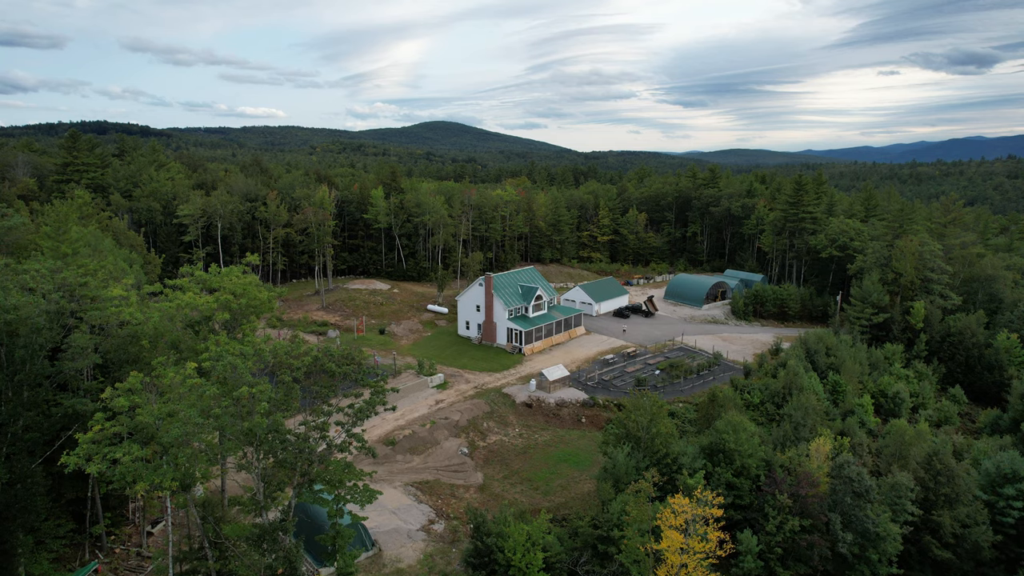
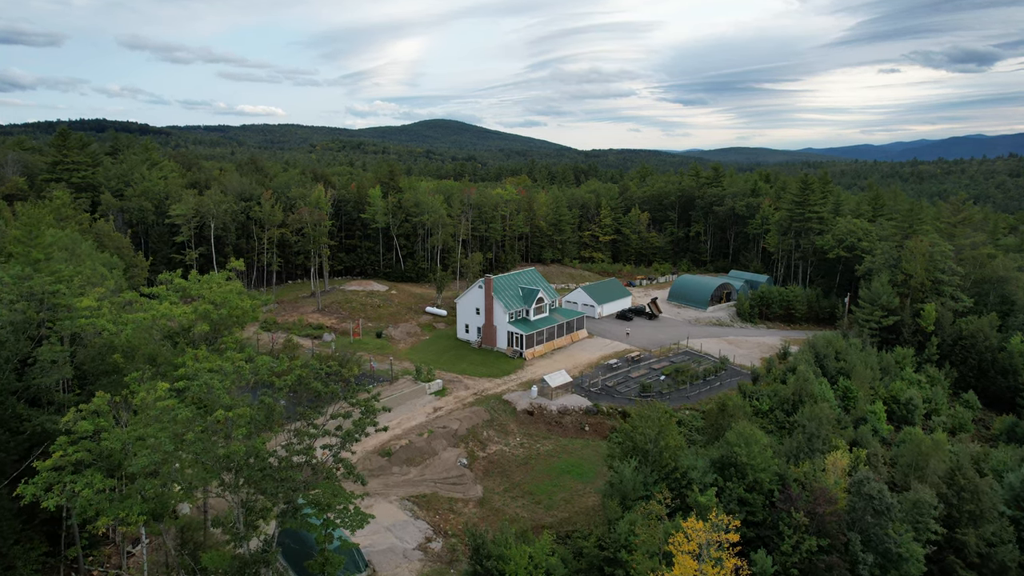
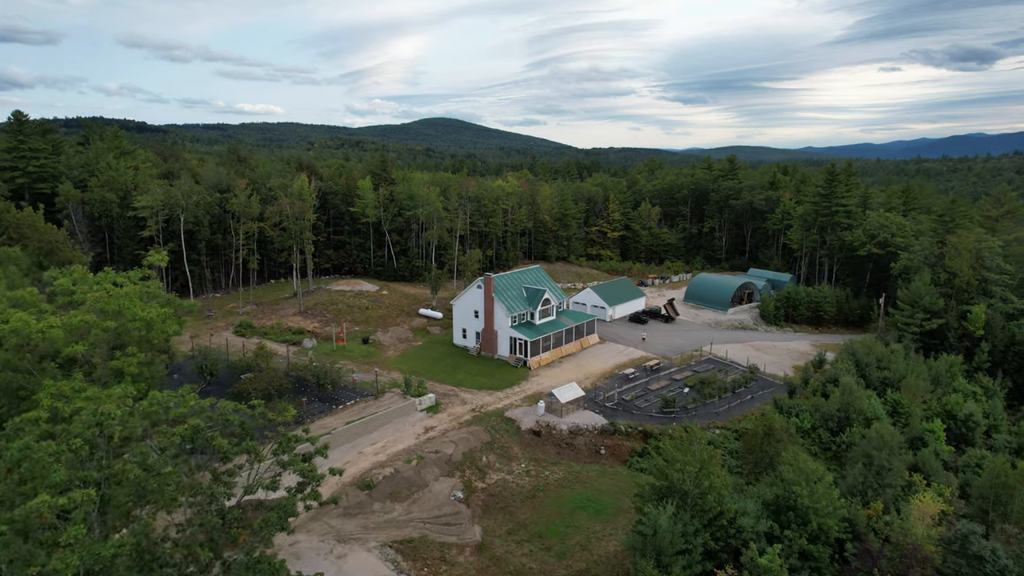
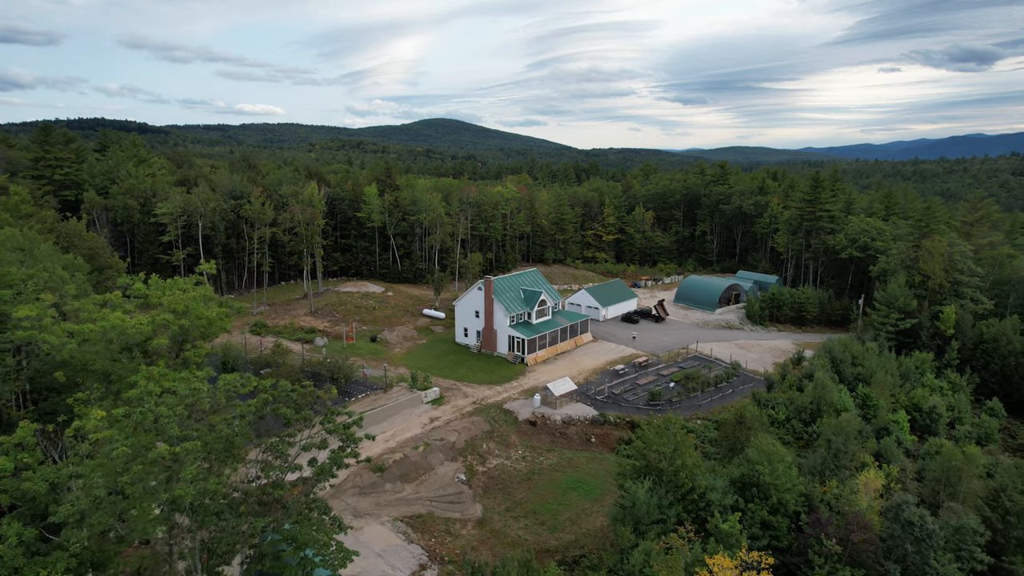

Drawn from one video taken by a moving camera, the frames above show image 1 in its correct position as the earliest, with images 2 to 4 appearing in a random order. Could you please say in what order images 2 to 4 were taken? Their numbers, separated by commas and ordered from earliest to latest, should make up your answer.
2, 4, 3
